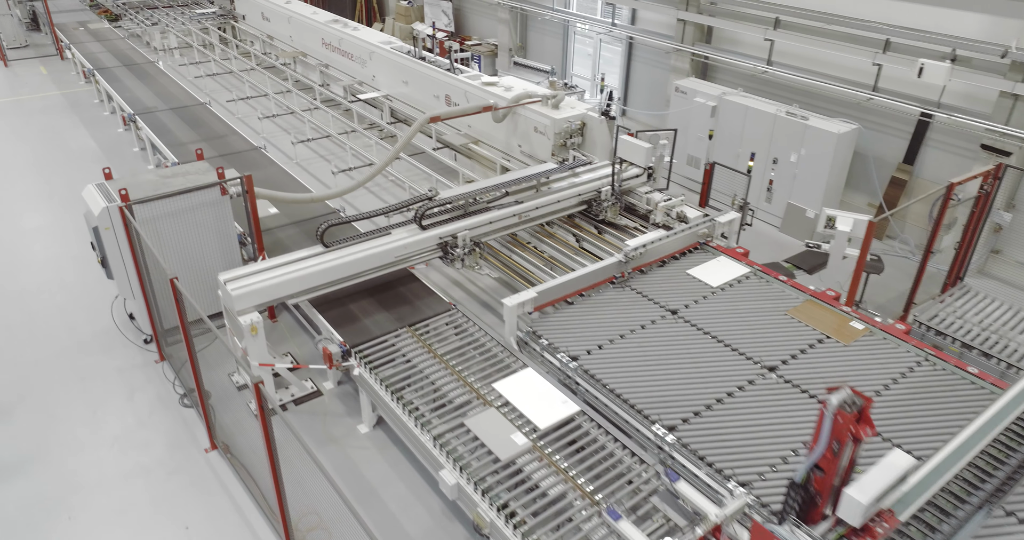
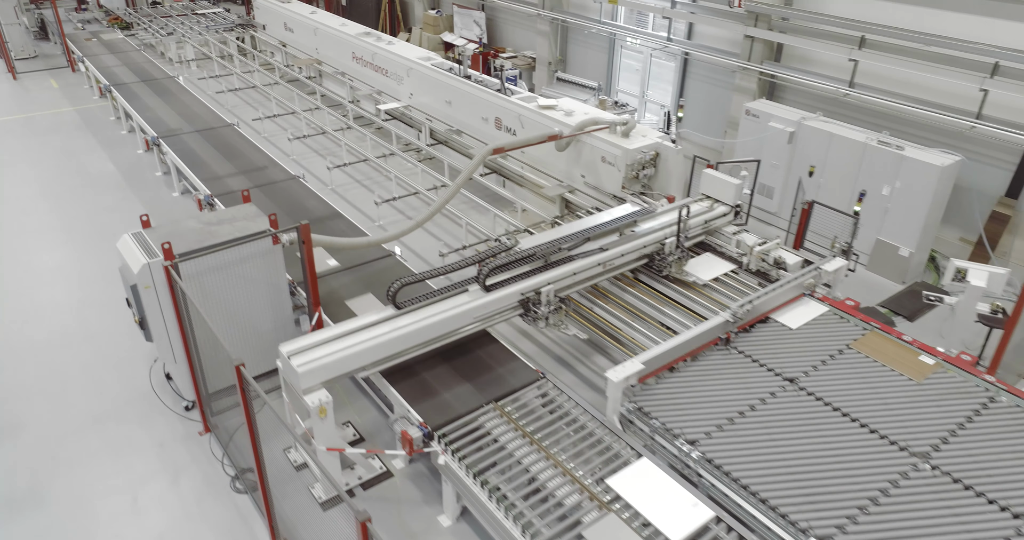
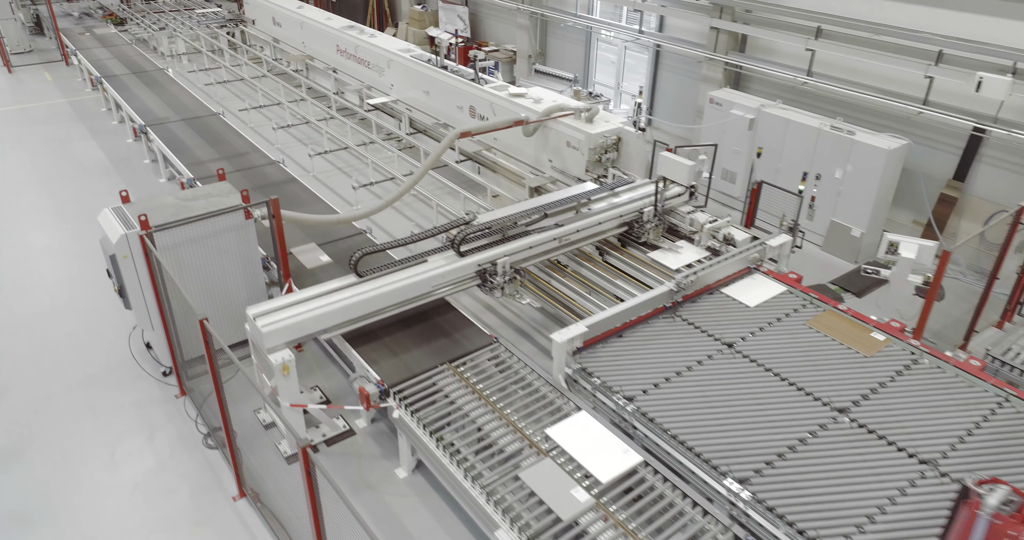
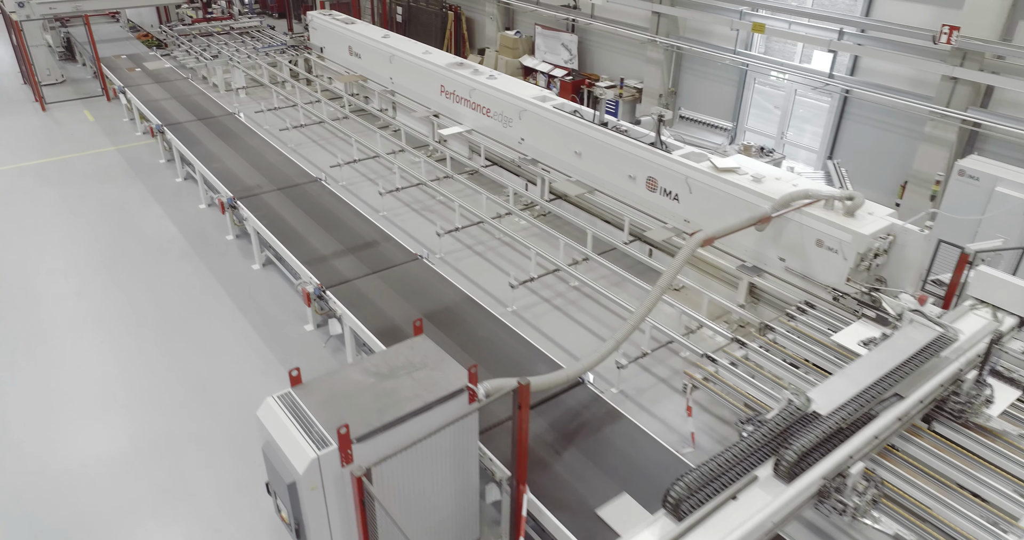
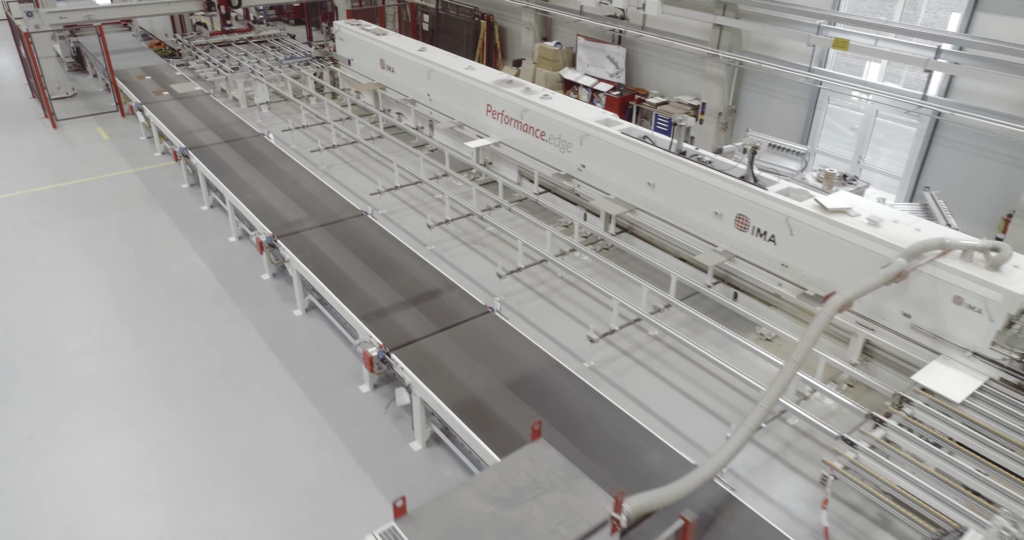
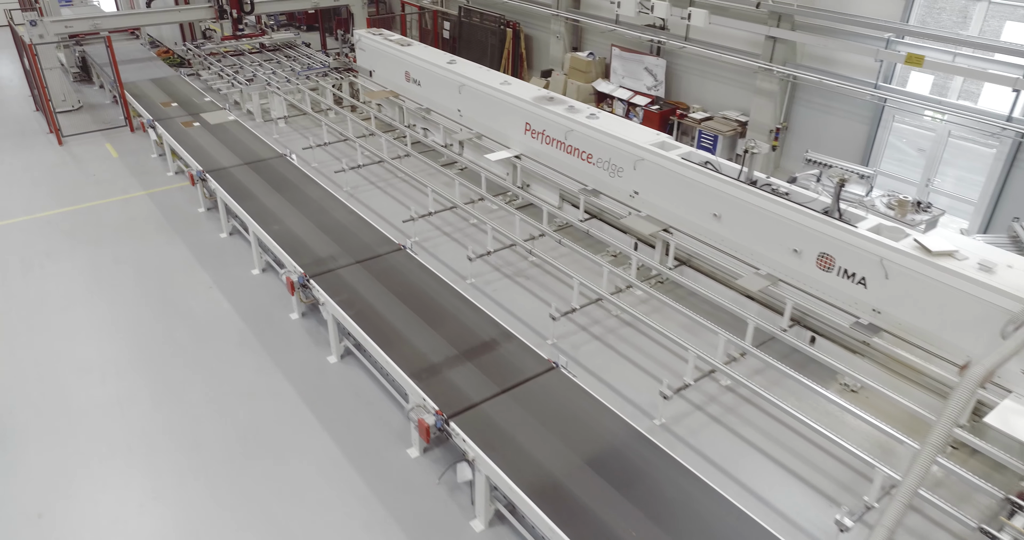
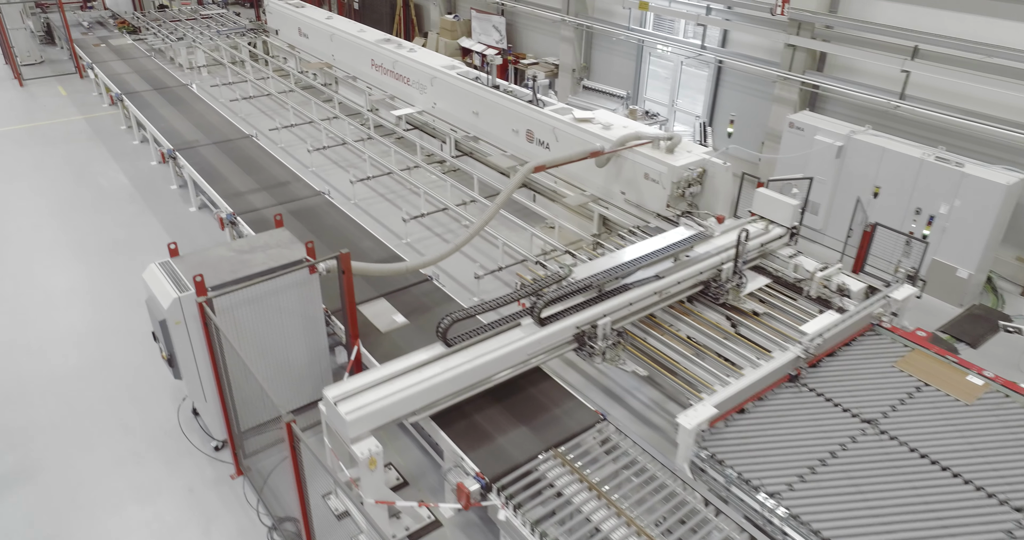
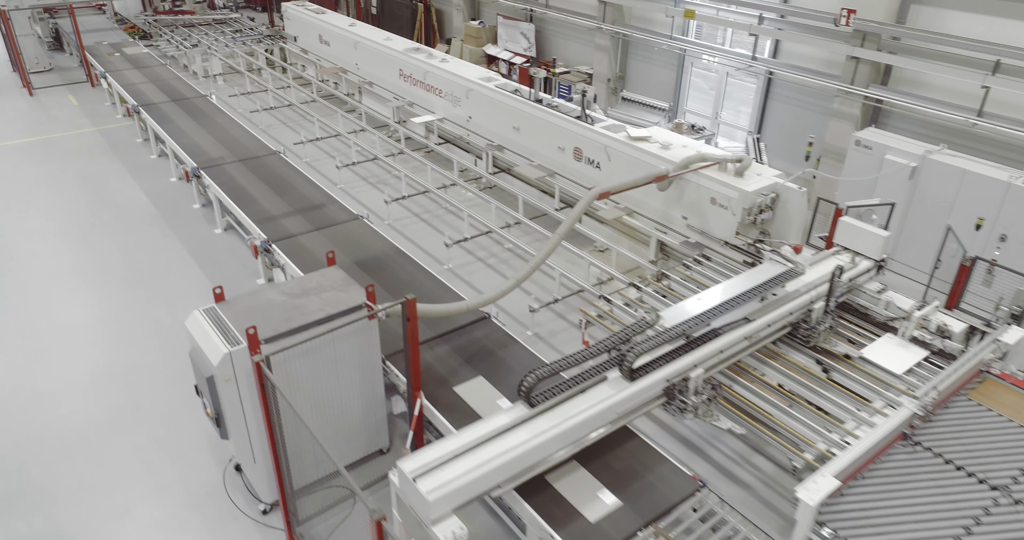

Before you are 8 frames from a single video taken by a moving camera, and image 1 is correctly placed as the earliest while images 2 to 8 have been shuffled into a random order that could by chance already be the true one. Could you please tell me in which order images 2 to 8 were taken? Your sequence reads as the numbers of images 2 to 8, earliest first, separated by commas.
3, 2, 7, 8, 4, 5, 6
